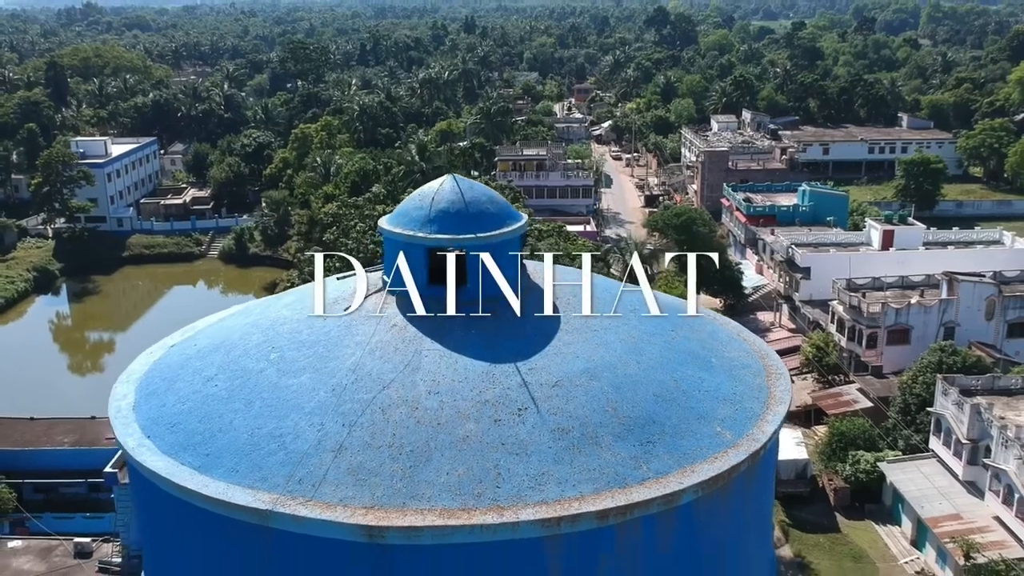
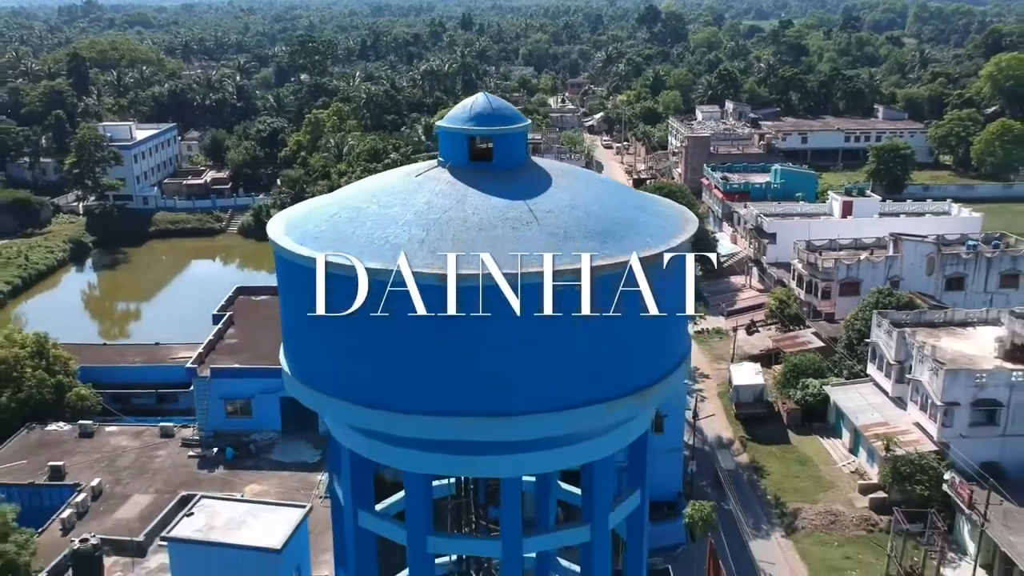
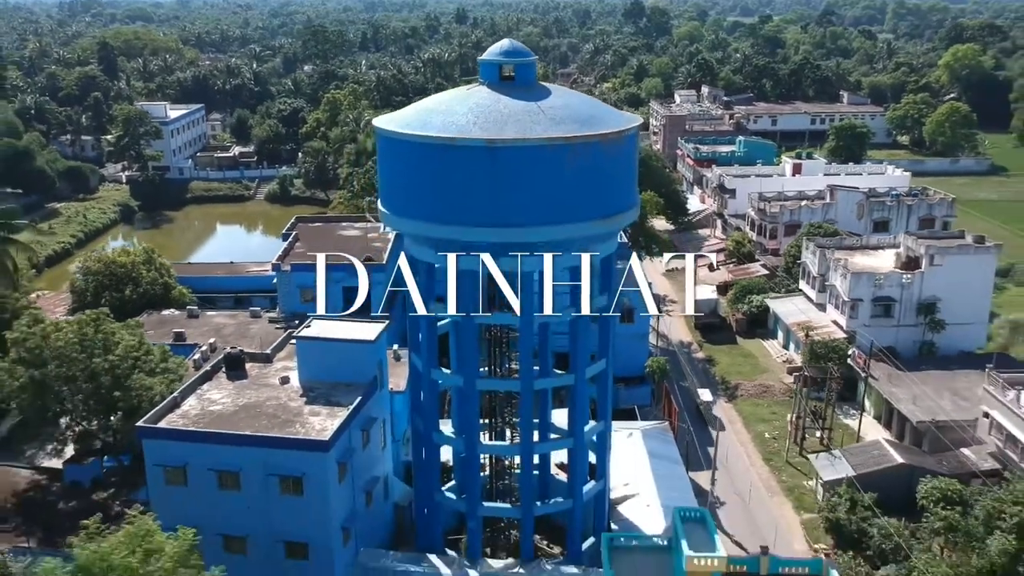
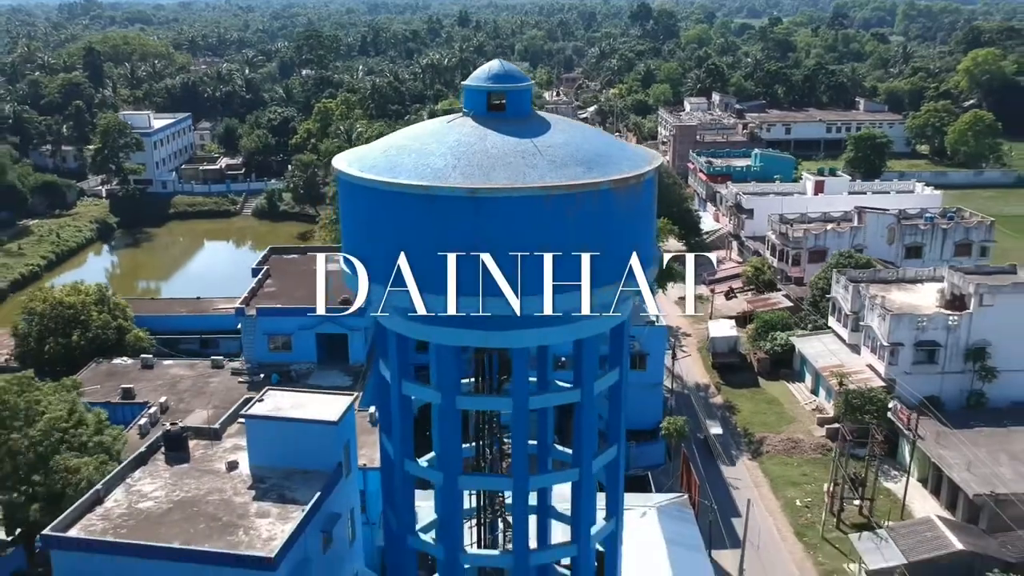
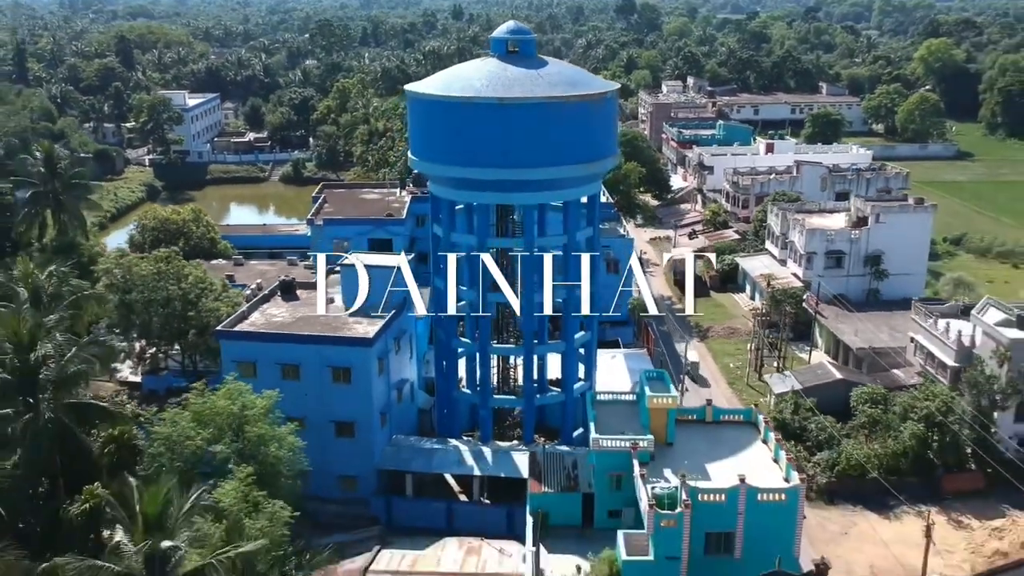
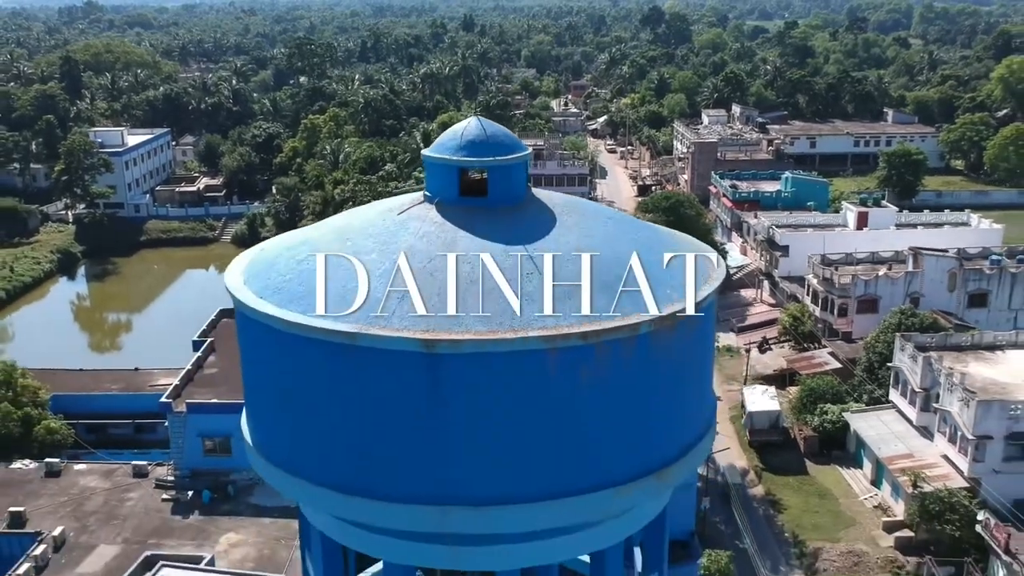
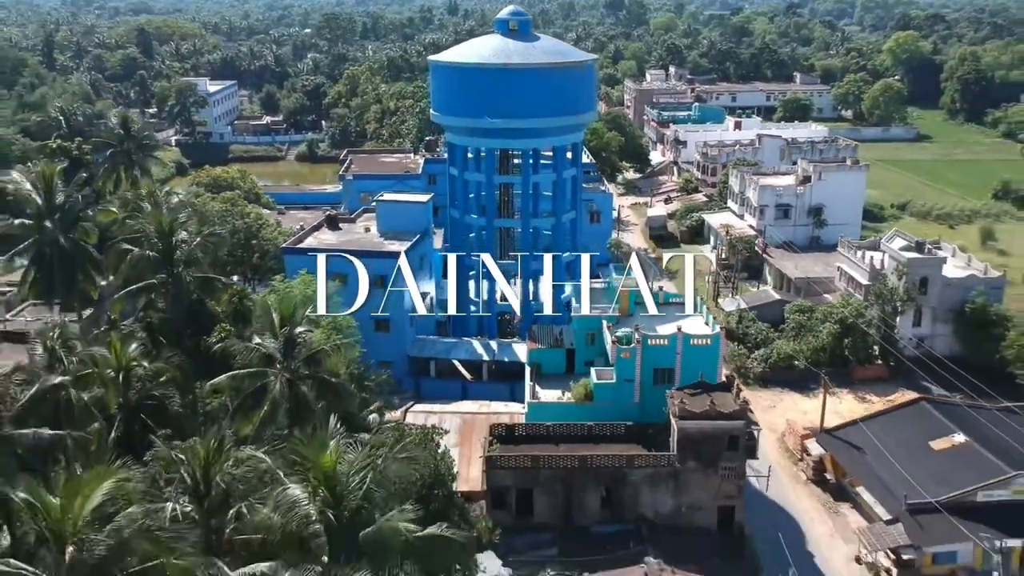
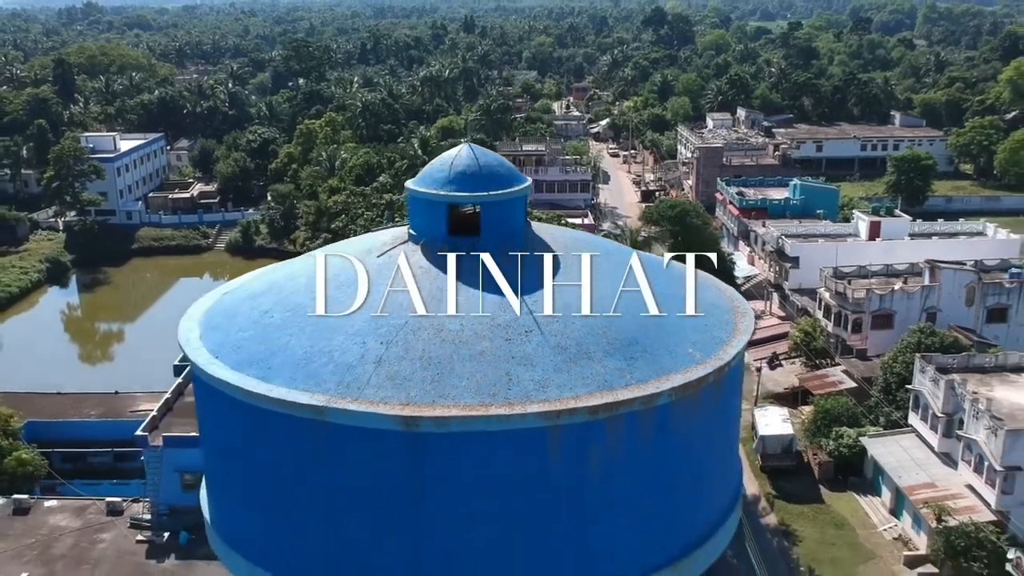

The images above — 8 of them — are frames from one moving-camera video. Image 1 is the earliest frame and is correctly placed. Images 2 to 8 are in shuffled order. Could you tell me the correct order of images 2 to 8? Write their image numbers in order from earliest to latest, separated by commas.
8, 6, 2, 4, 3, 5, 7
